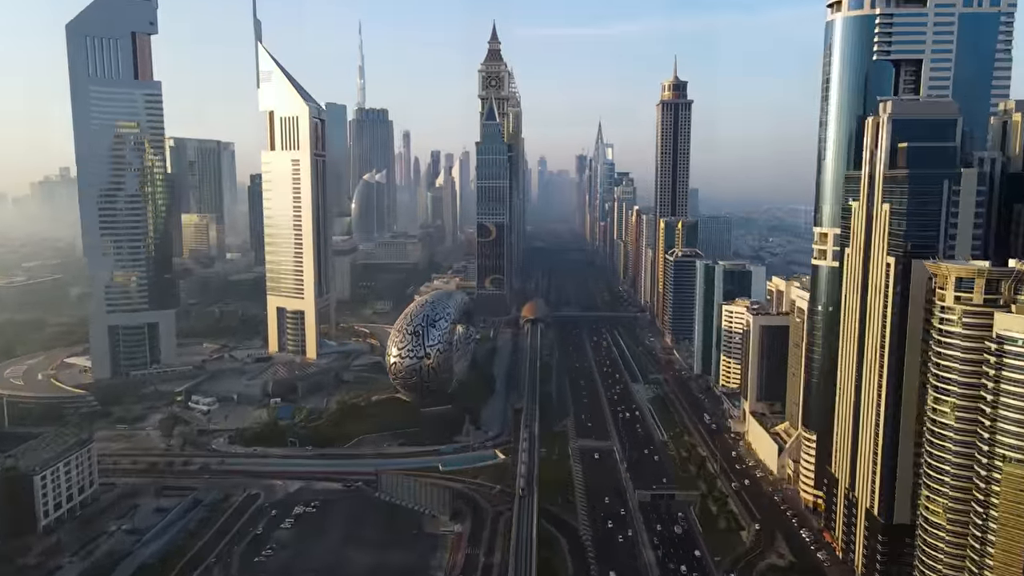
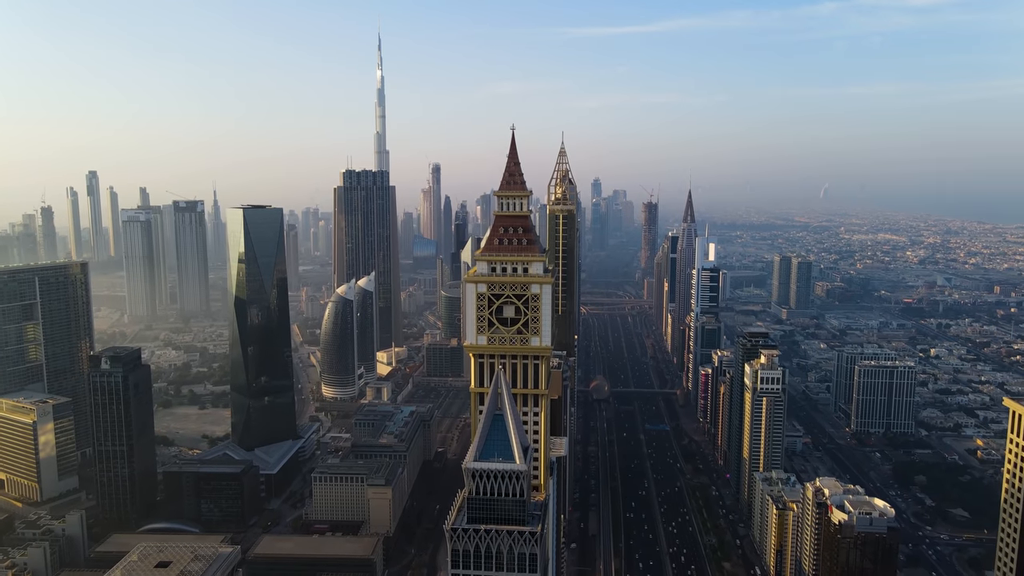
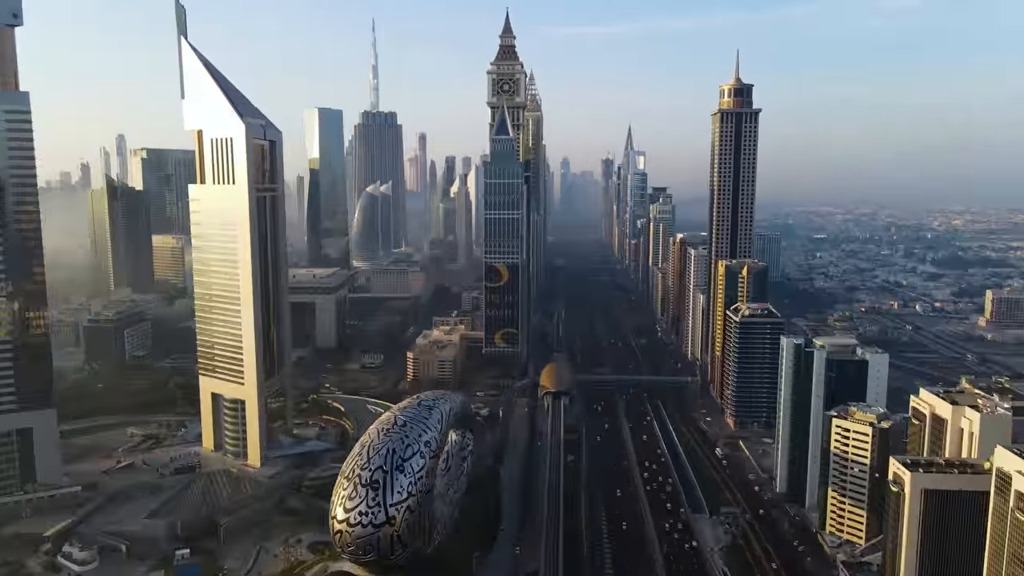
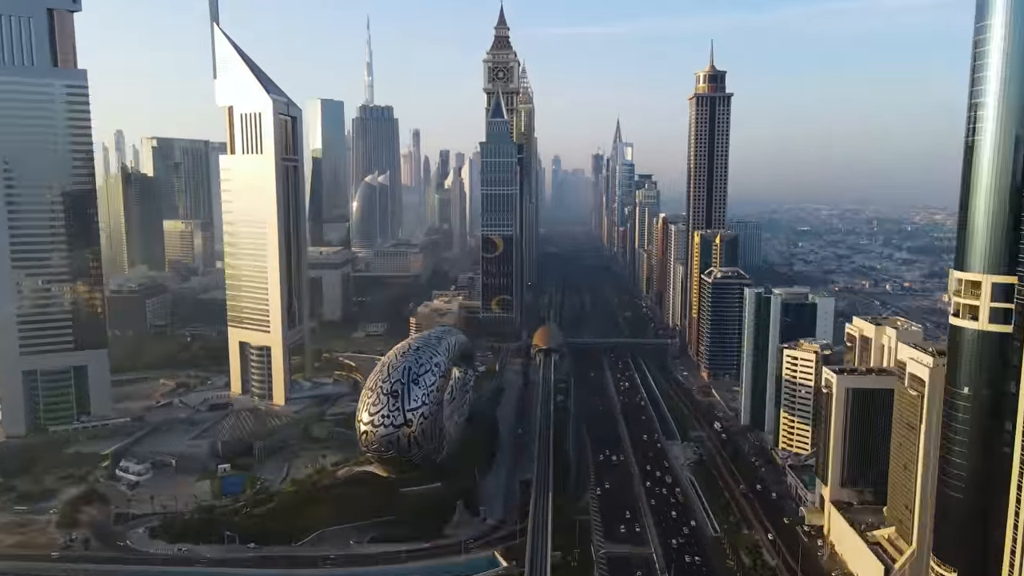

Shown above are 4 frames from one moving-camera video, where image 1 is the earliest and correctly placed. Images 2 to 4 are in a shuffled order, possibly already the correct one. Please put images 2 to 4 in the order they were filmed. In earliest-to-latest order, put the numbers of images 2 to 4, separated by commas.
4, 3, 2
